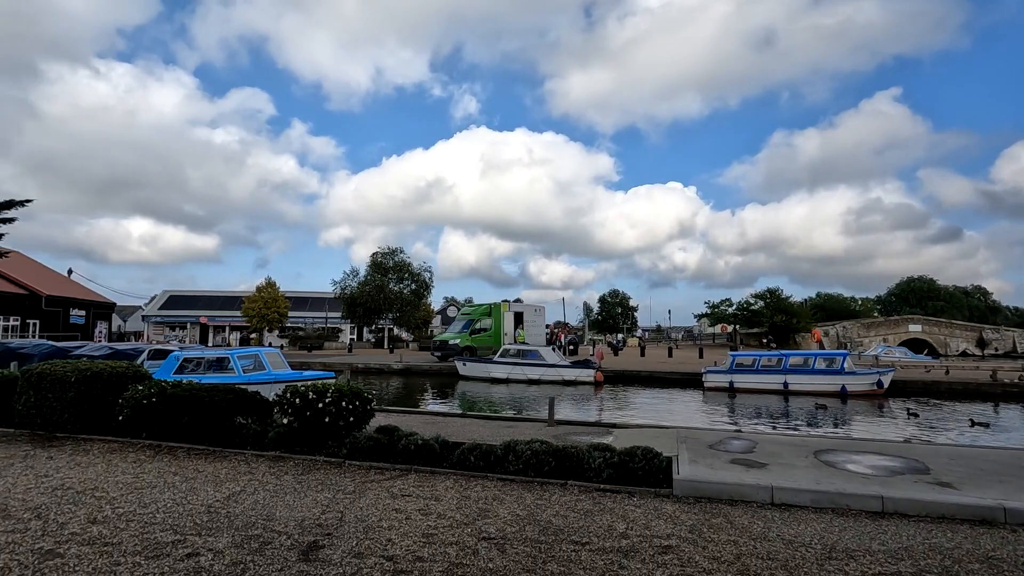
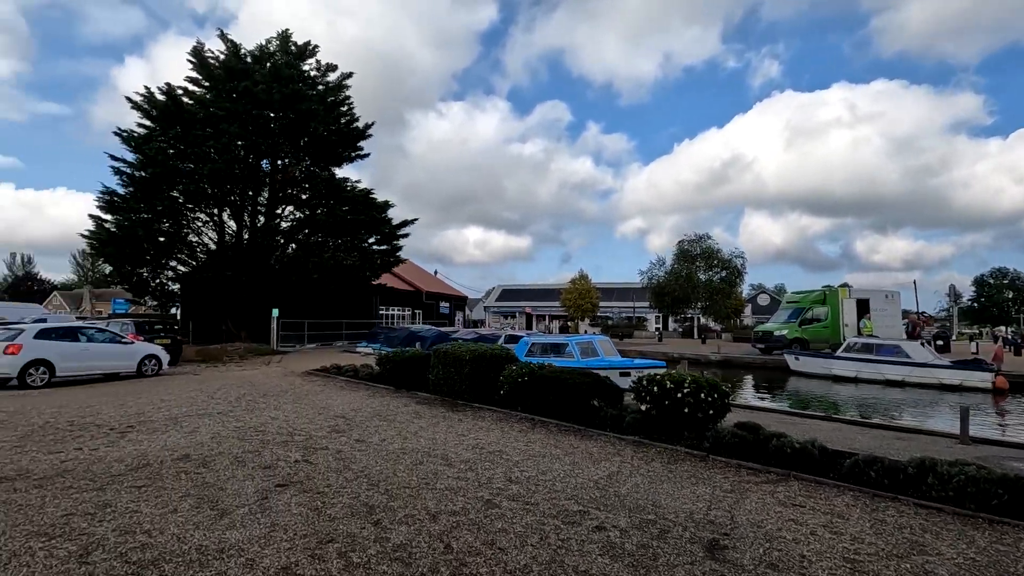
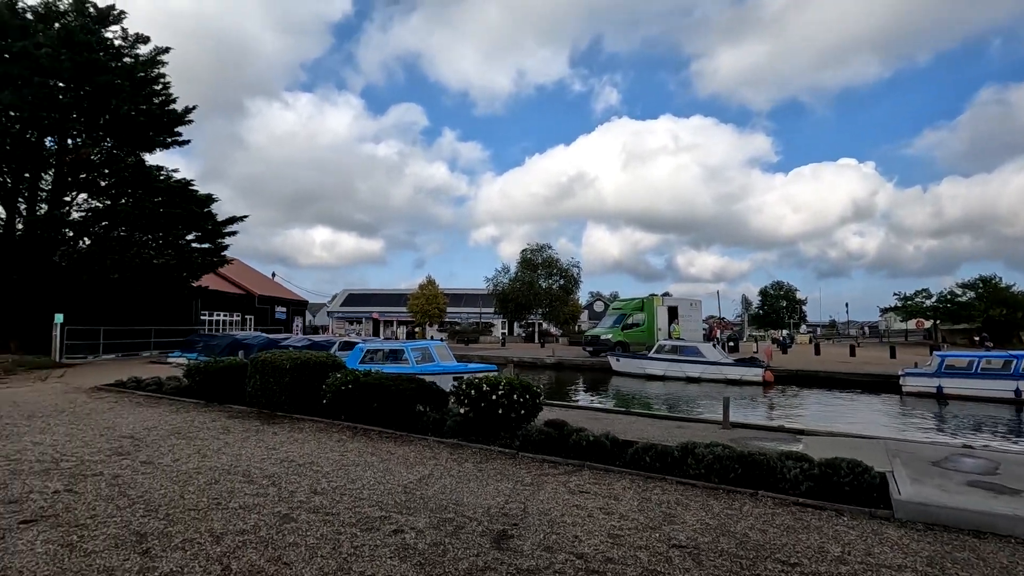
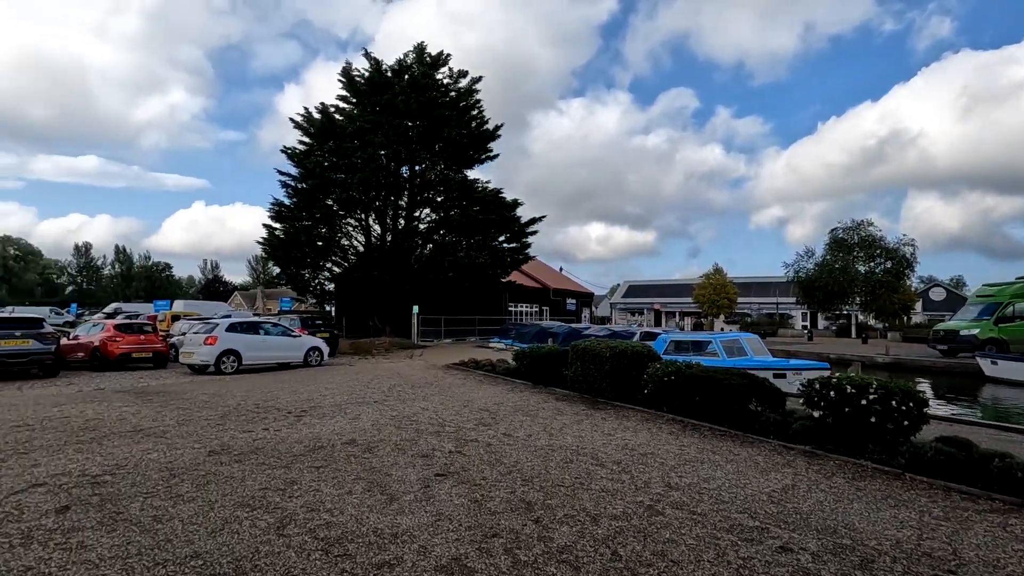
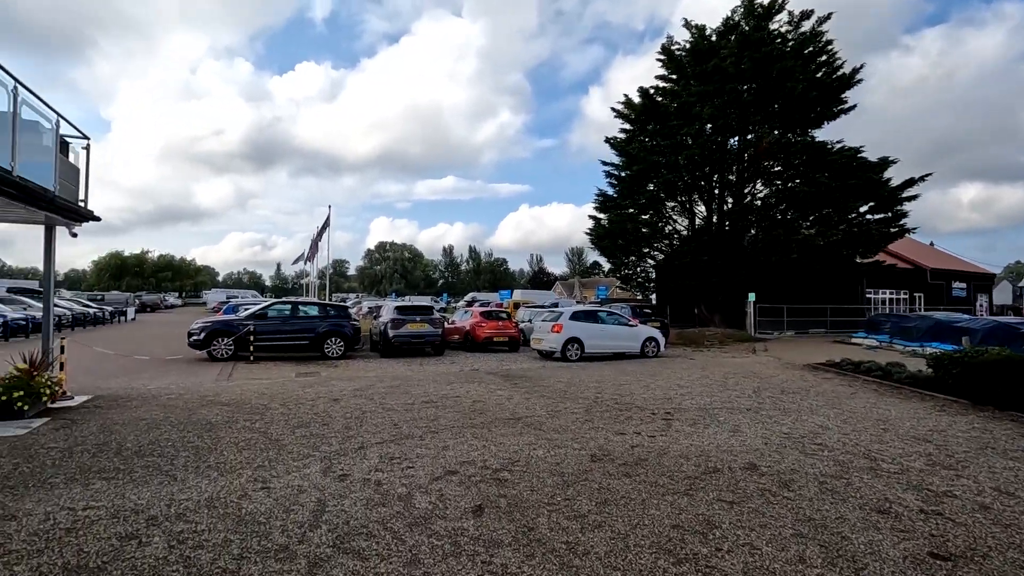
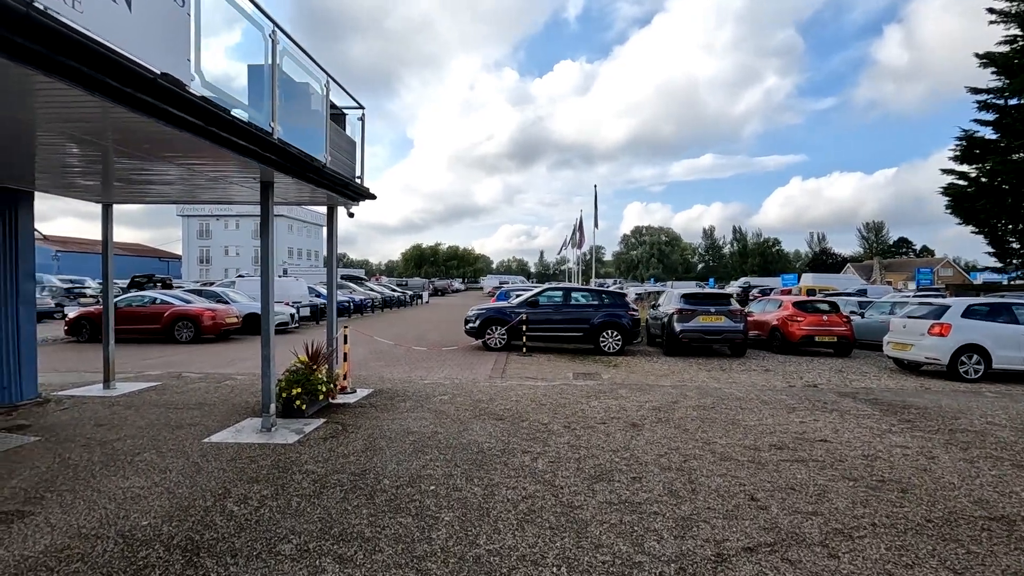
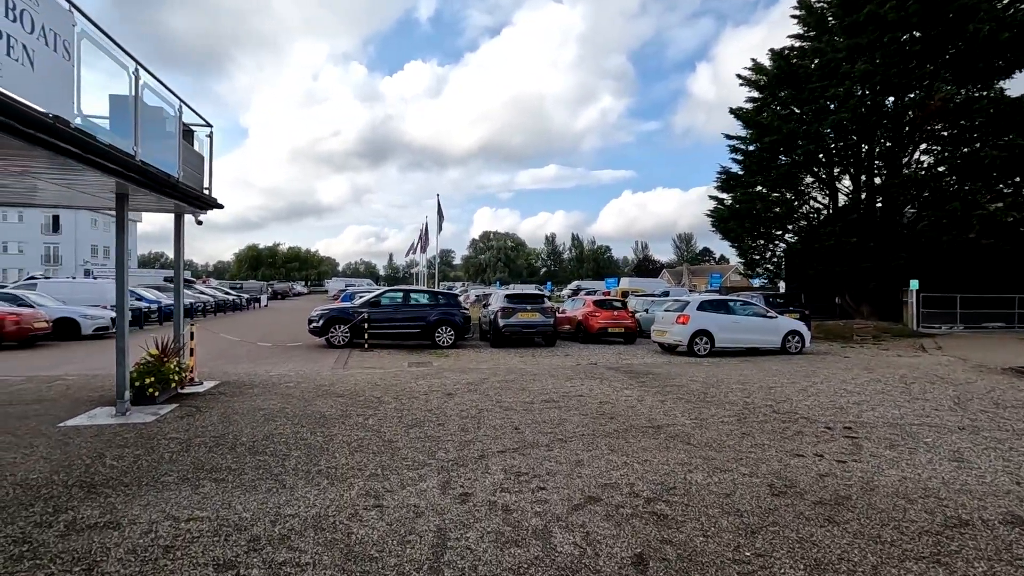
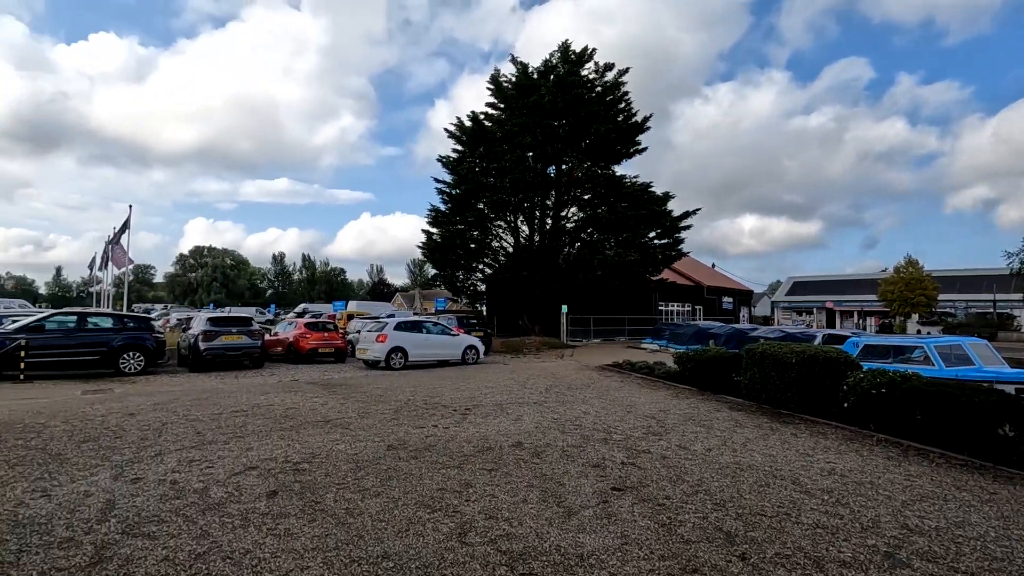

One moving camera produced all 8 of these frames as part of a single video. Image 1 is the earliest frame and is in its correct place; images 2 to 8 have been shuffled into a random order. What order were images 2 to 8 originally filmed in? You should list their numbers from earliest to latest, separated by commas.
3, 2, 4, 8, 5, 7, 6
